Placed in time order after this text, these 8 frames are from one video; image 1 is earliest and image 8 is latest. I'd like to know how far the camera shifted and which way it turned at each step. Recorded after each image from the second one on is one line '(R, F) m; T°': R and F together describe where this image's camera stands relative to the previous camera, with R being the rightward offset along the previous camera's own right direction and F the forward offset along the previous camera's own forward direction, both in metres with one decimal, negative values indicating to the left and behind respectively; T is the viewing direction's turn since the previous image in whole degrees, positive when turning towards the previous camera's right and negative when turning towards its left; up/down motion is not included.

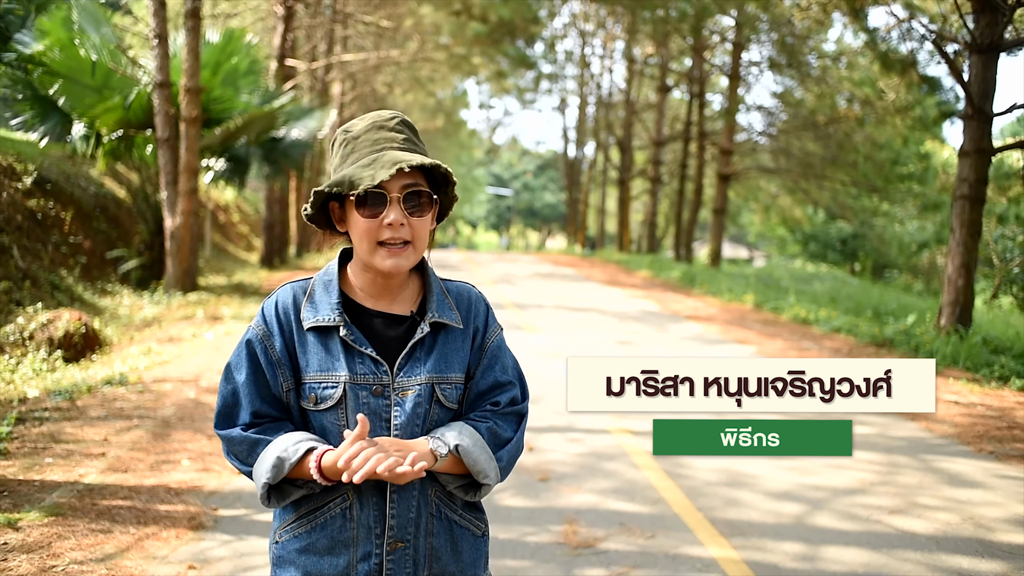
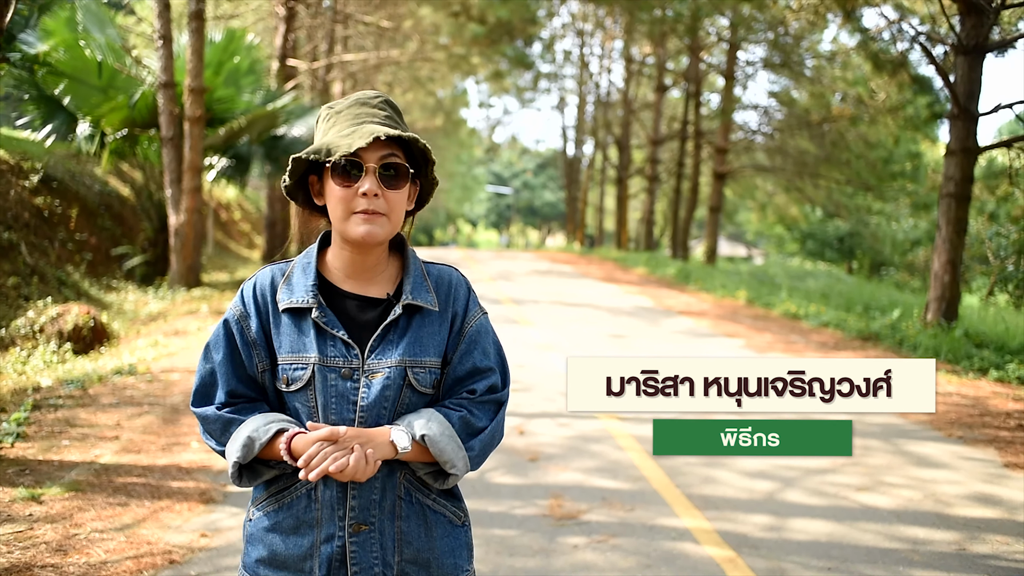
(+0.1, -0.3) m; 0°
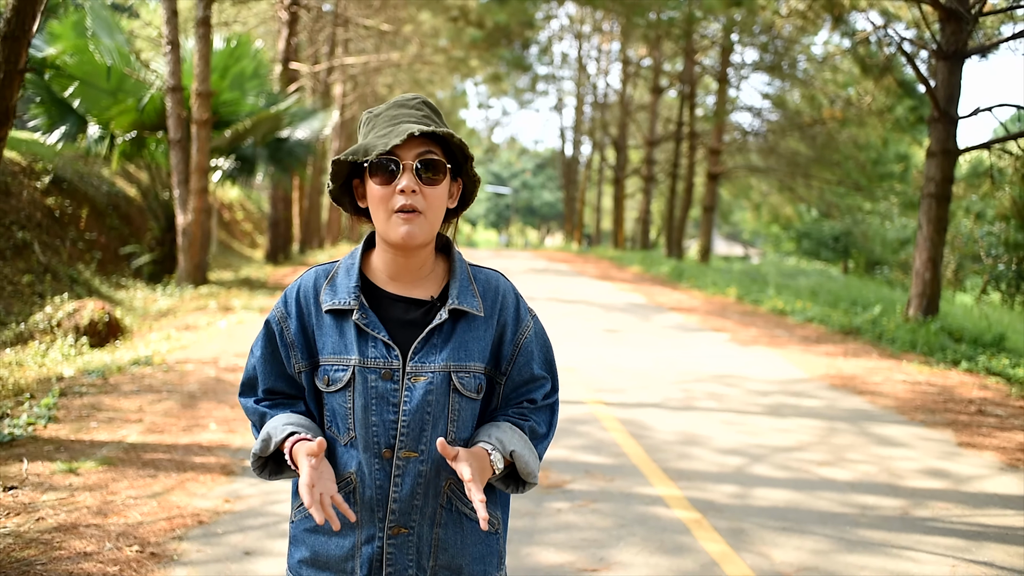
(0.0, -0.4) m; 0°
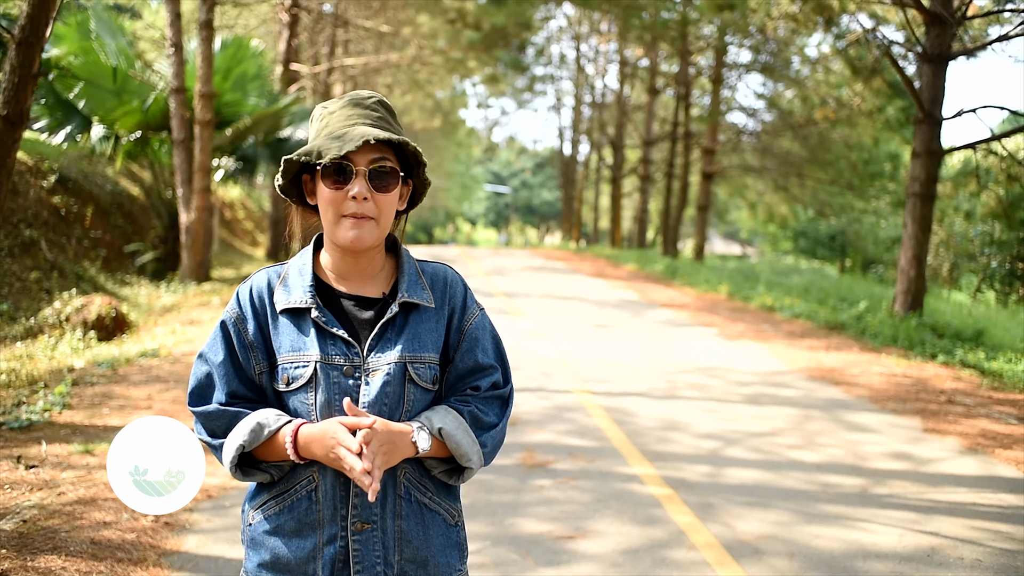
(+0.1, -0.3) m; 0°
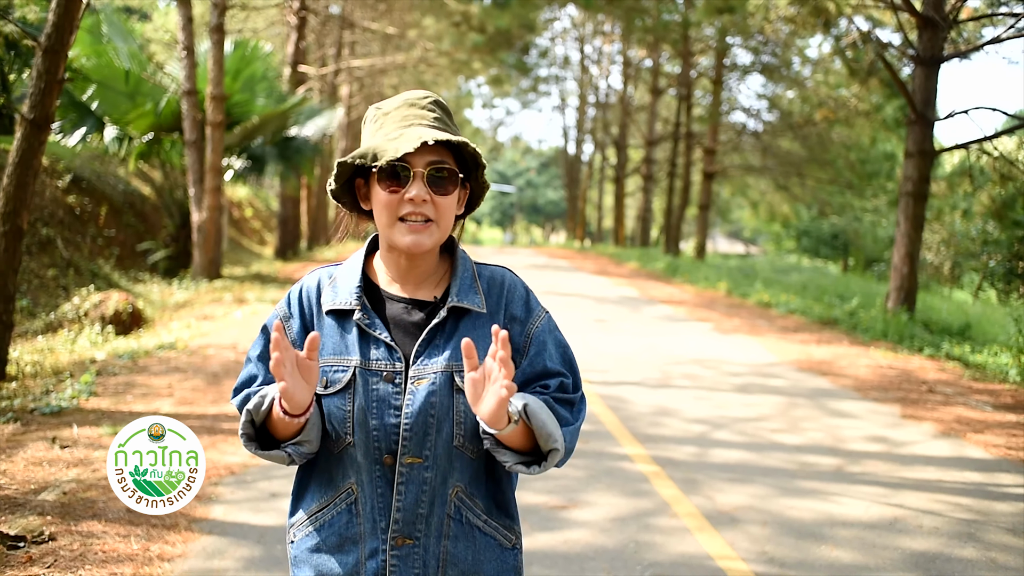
(0.0, -0.3) m; 0°
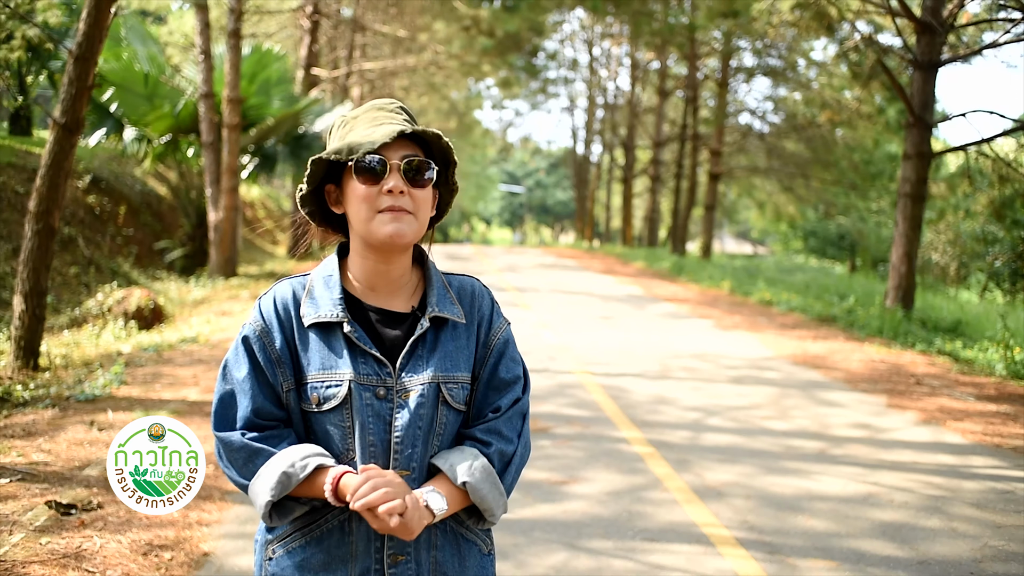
(0.0, -0.4) m; -1°
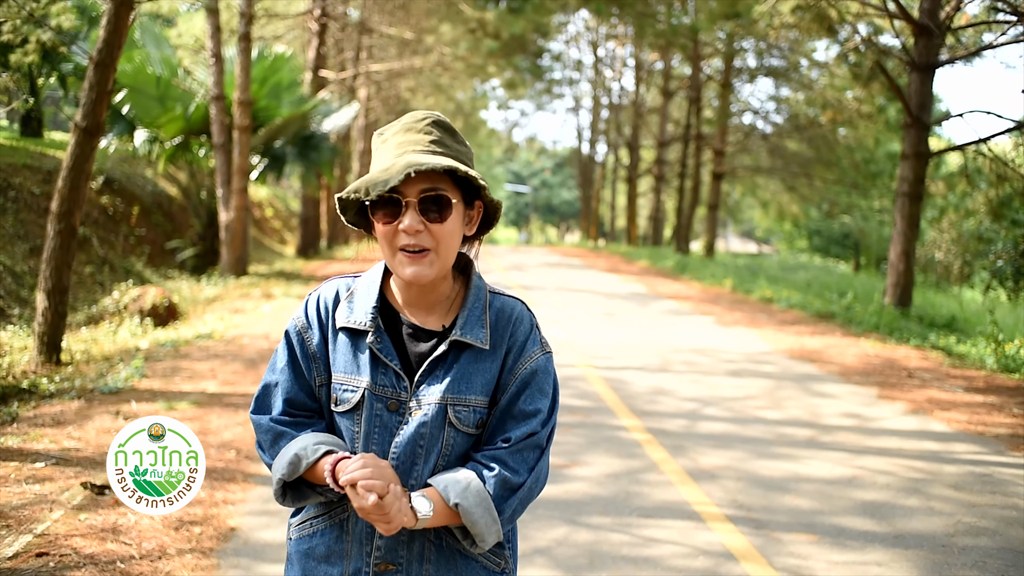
(0.0, -0.3) m; 0°
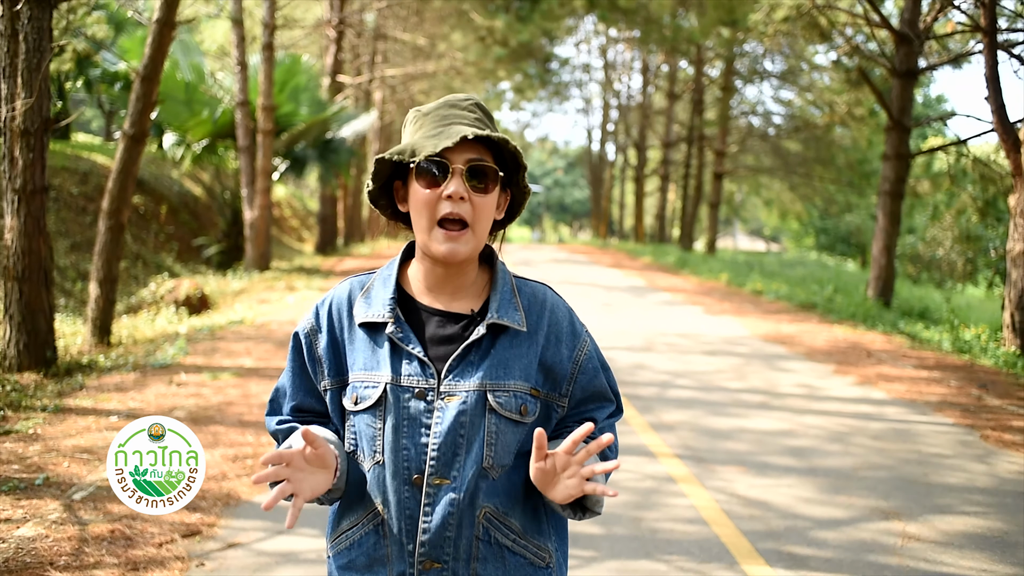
(+0.1, -0.9) m; -1°
